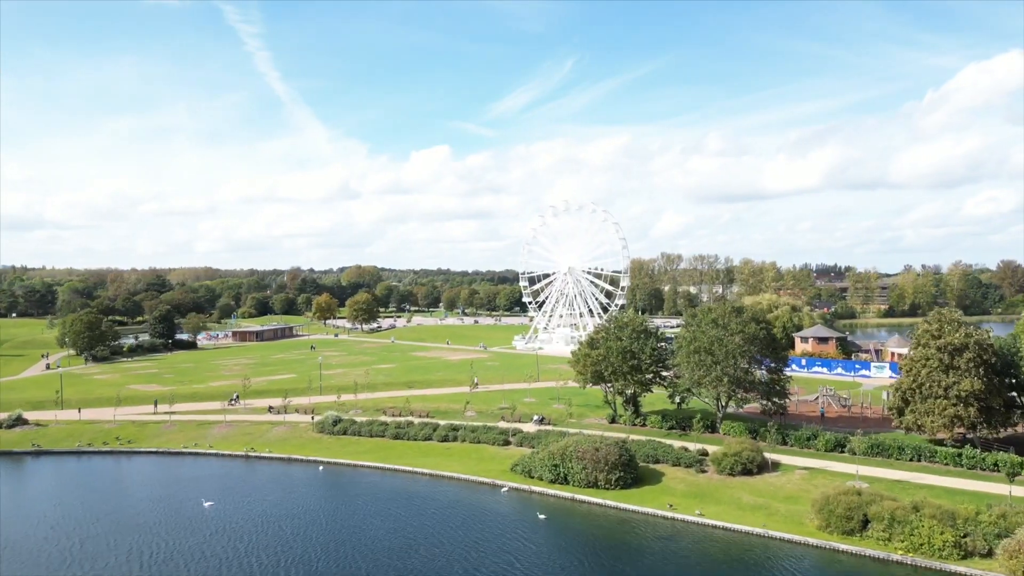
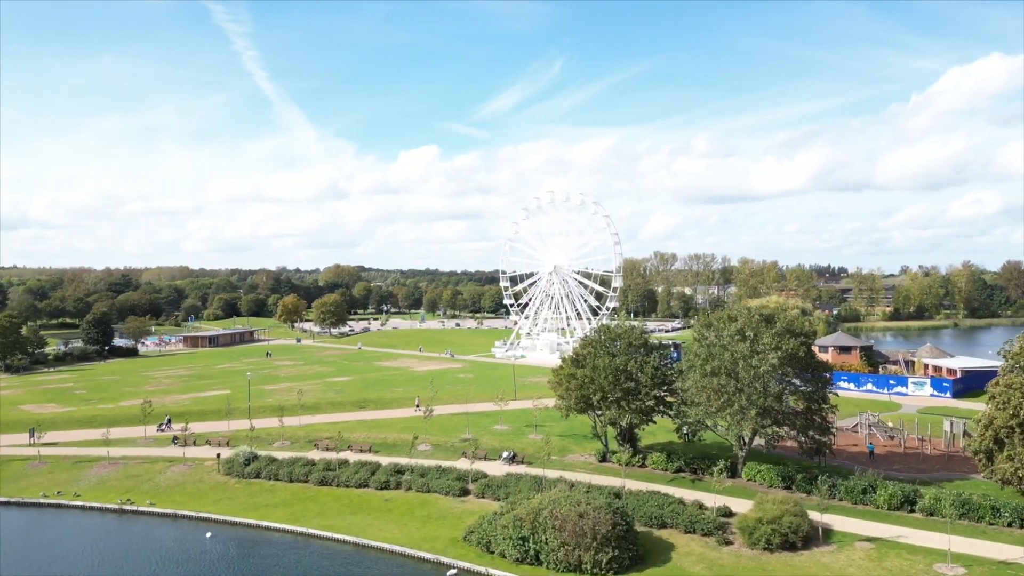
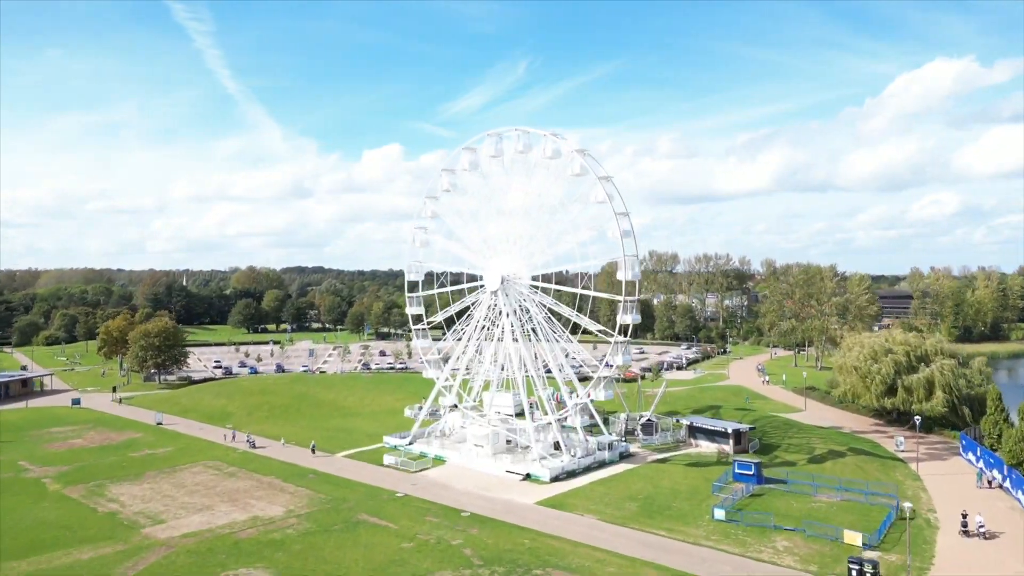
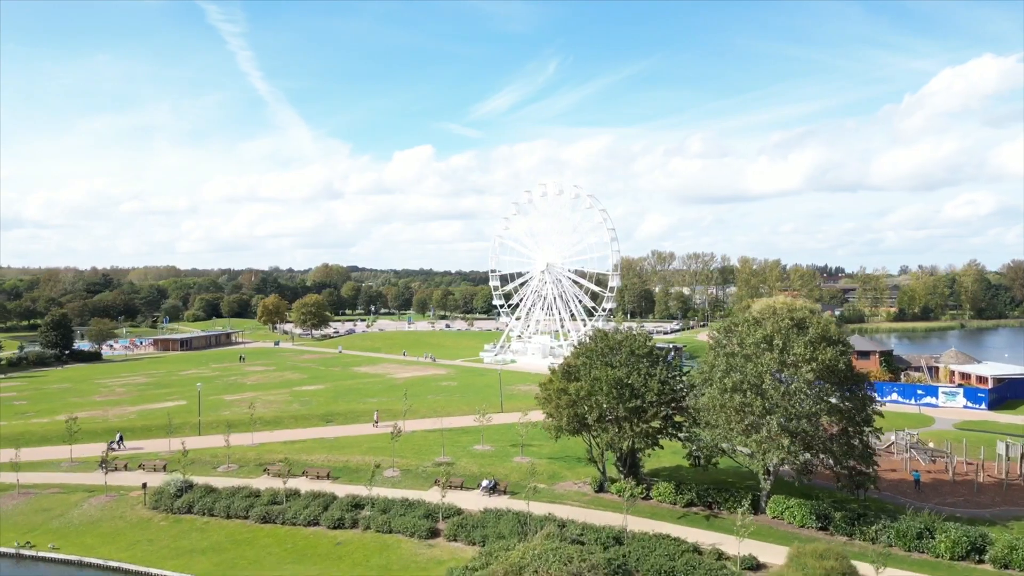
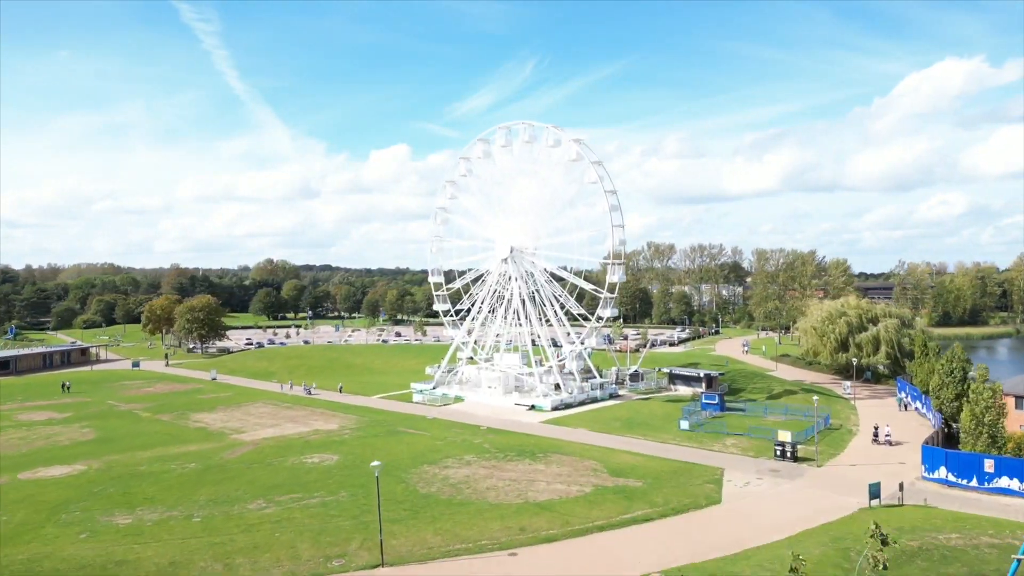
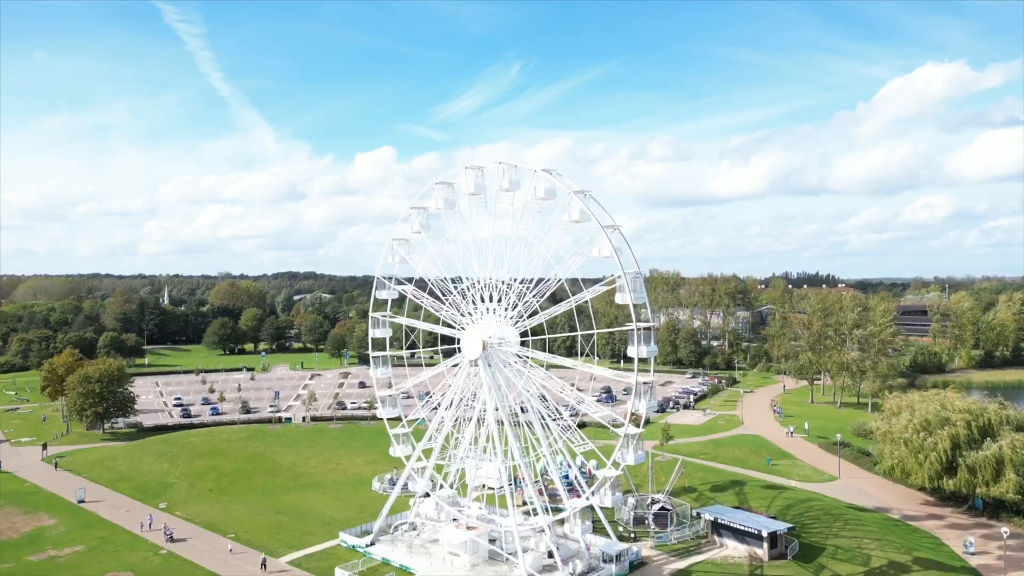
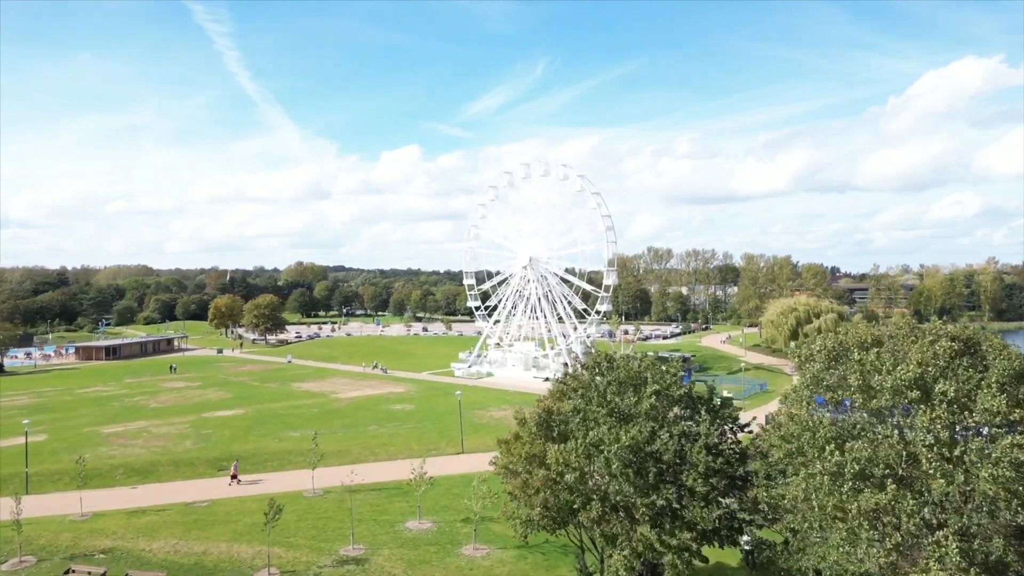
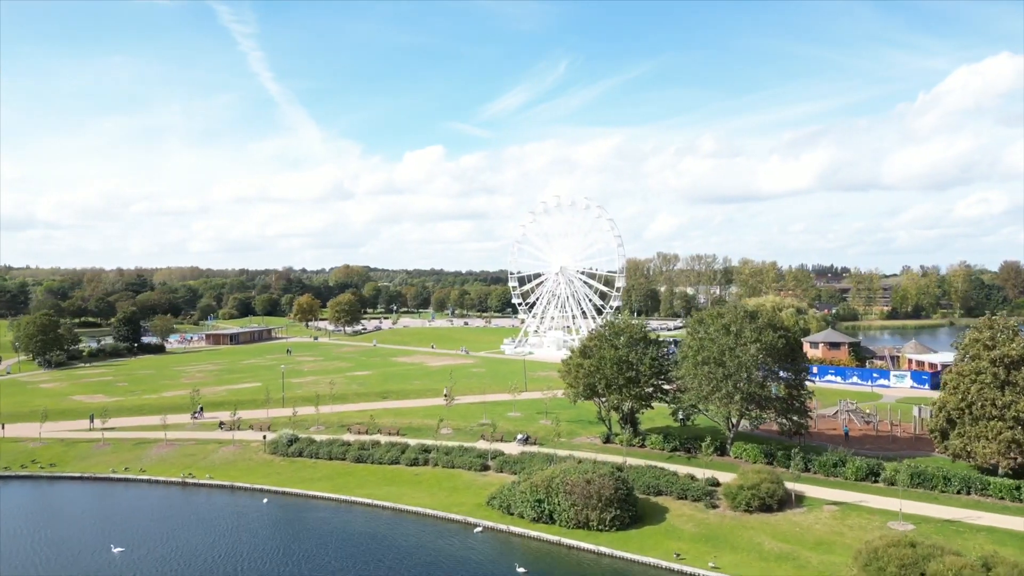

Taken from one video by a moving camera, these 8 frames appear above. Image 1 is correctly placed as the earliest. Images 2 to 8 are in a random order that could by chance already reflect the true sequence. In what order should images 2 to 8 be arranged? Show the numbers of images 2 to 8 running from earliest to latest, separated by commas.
8, 2, 4, 7, 5, 3, 6
